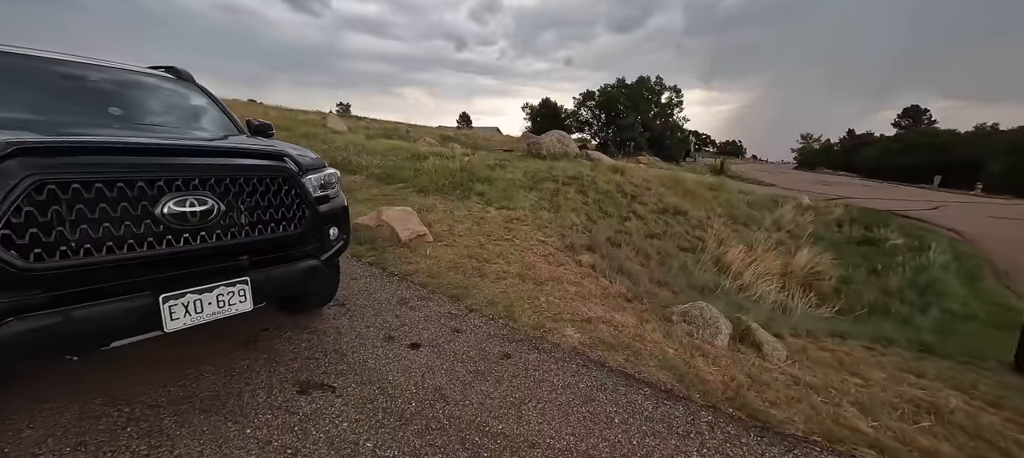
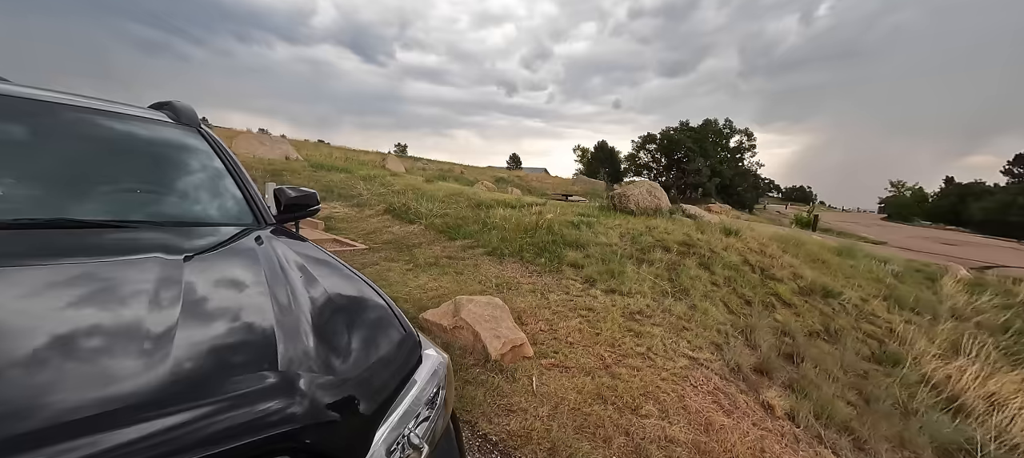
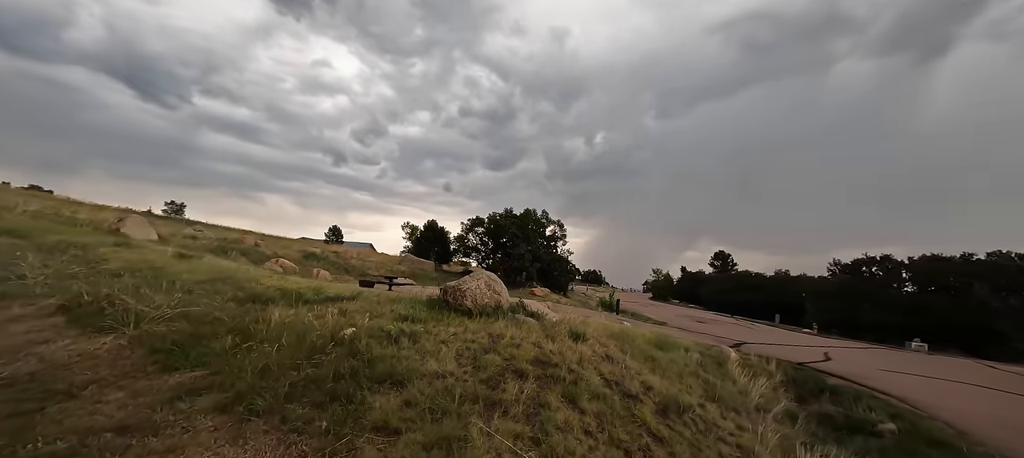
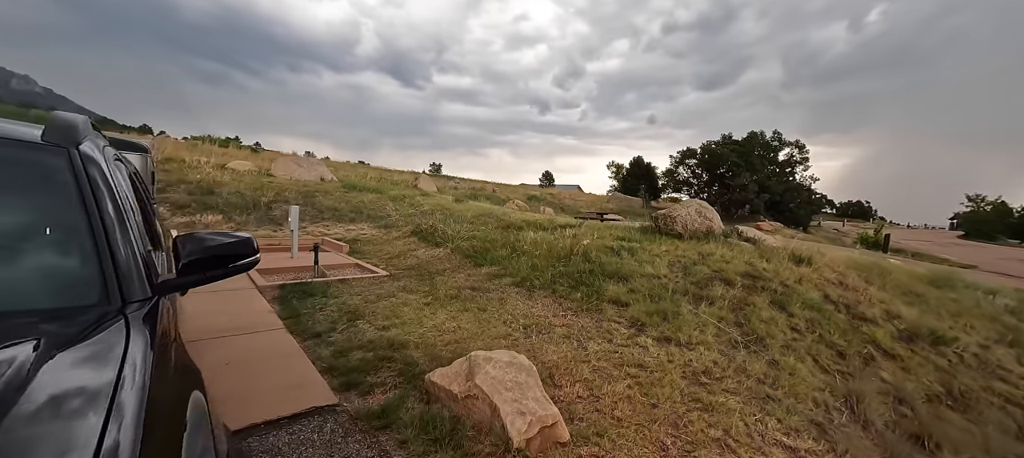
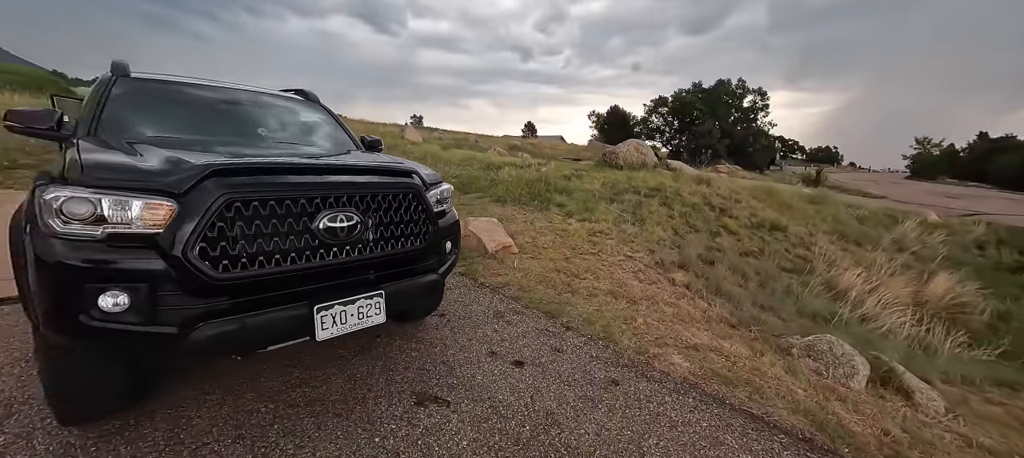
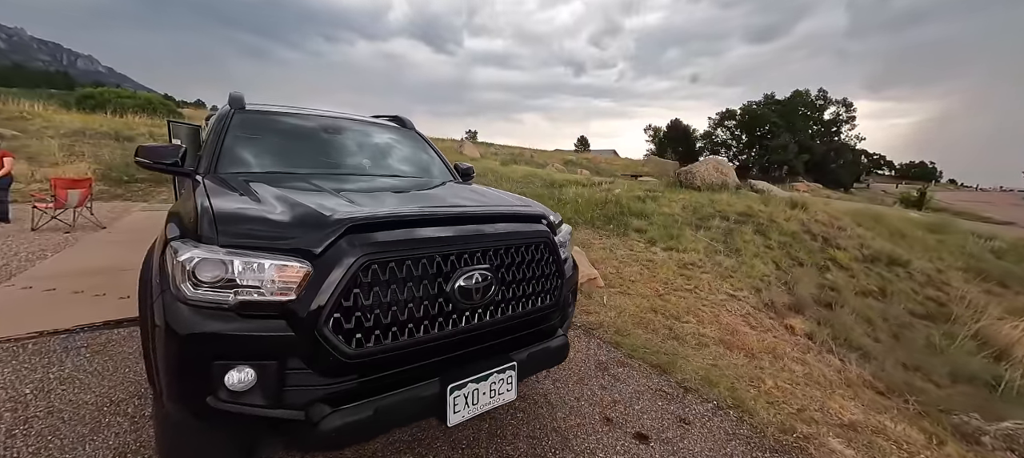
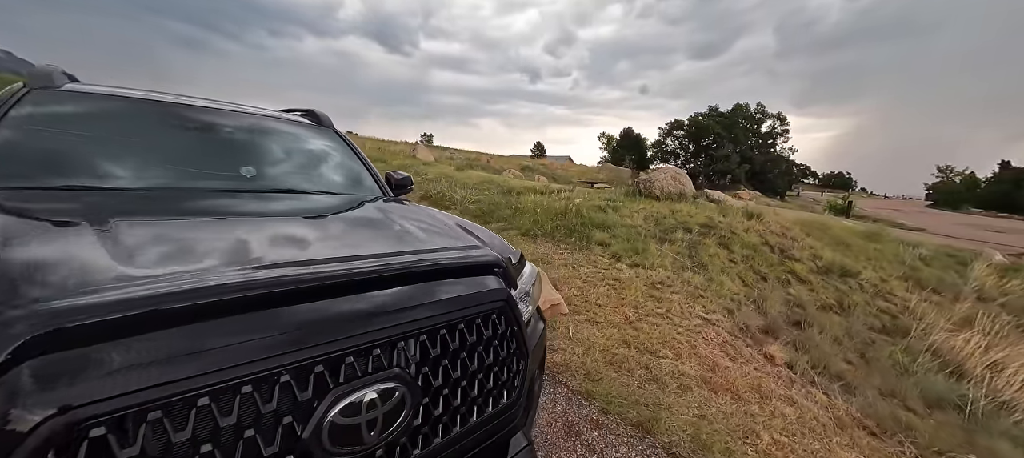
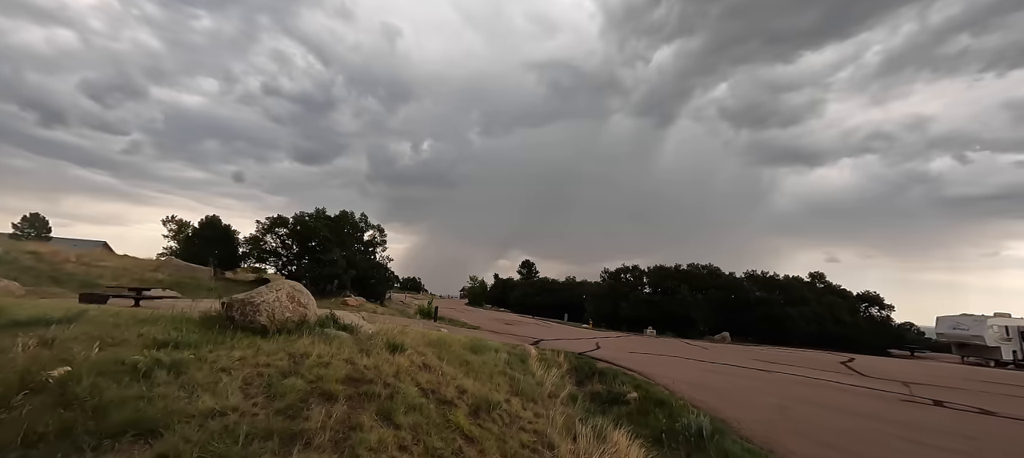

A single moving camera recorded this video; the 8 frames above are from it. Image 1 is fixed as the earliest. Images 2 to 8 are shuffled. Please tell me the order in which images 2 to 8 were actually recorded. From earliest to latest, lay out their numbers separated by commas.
5, 6, 7, 2, 4, 3, 8
